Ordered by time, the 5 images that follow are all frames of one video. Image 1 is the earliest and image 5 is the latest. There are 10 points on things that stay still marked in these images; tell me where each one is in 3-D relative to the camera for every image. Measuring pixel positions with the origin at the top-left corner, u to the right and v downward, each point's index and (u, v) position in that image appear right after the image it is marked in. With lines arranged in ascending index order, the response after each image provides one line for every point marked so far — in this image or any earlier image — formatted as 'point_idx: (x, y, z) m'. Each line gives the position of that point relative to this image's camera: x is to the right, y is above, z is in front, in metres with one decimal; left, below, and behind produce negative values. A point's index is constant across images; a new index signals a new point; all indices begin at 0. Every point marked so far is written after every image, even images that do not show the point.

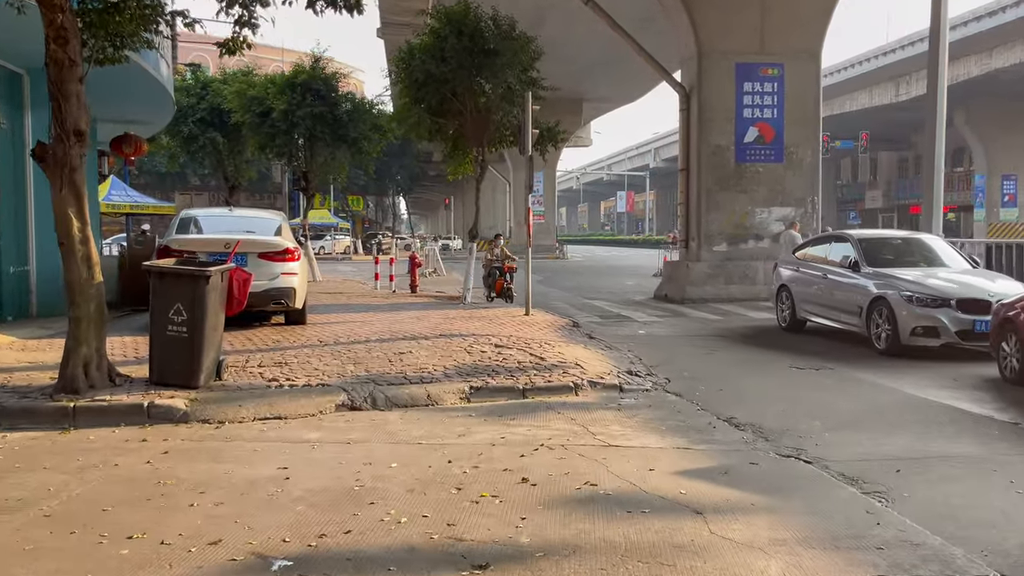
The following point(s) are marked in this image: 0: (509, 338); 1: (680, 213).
0: (0.0, -0.5, +10.2) m
1: (+3.3, +1.5, +18.3) m
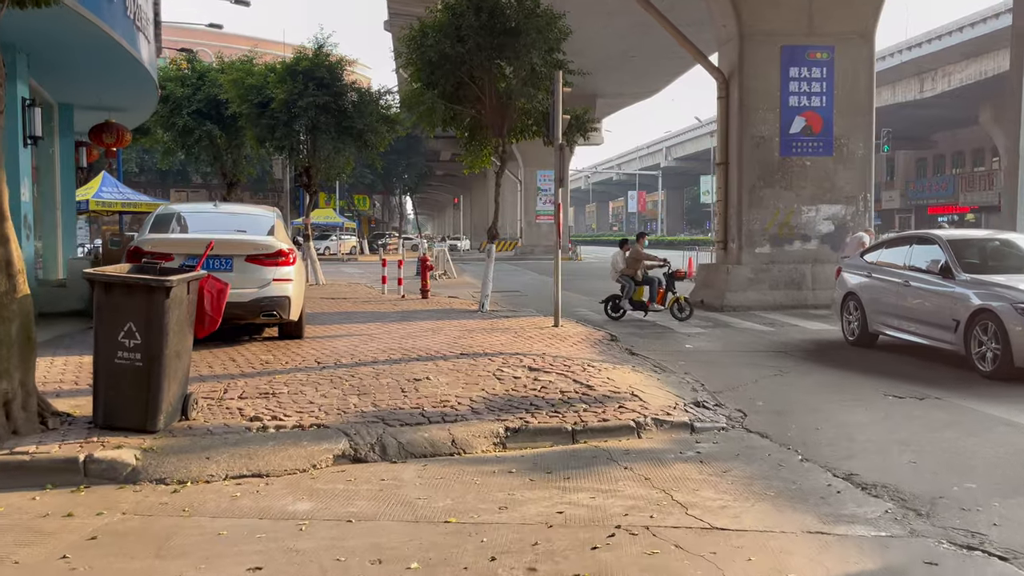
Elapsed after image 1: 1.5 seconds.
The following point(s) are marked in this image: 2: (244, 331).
0: (+0.3, -0.6, +8.5) m
1: (+3.7, +1.4, +16.6) m
2: (-2.8, -0.5, +9.8) m
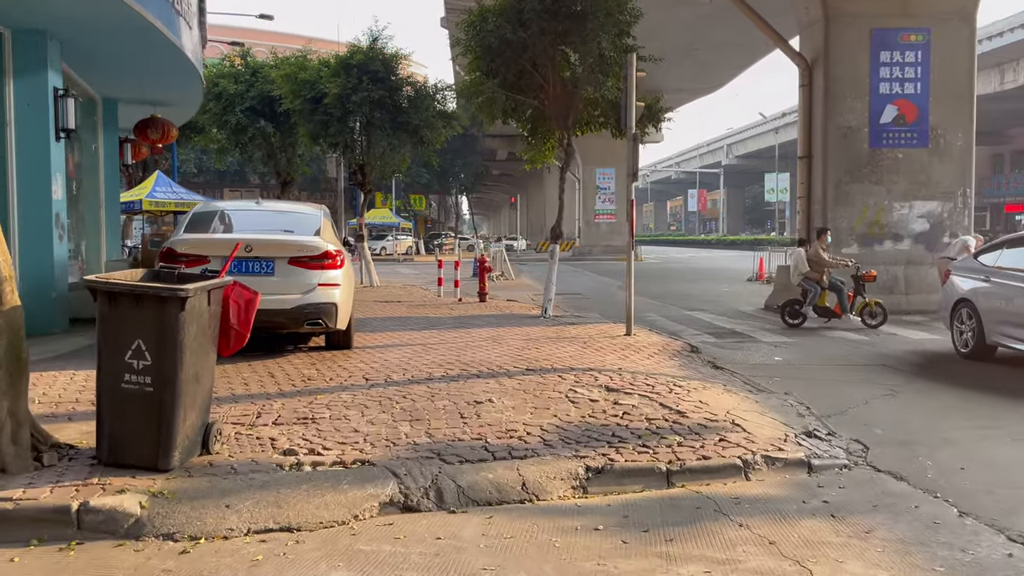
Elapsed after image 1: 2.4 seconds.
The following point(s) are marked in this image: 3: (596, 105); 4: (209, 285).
0: (+0.9, -0.7, +7.5) m
1: (+4.8, +1.3, +15.4) m
2: (-2.1, -0.5, +9.0) m
3: (+1.2, +2.6, +13.1) m
4: (-1.5, 0.0, +4.6) m
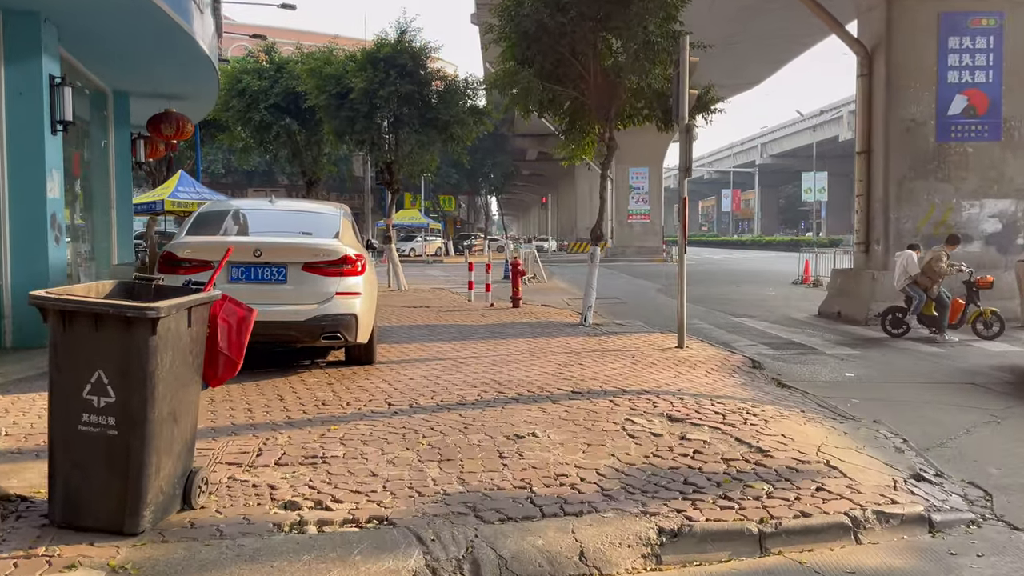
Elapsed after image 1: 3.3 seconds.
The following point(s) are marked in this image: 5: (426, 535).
0: (+1.2, -0.8, +6.5) m
1: (+5.3, +1.2, +14.3) m
2: (-1.8, -0.6, +8.1) m
3: (+1.7, +2.5, +12.1) m
4: (-1.3, -0.1, +3.7) m
5: (-0.4, -1.0, +3.7) m
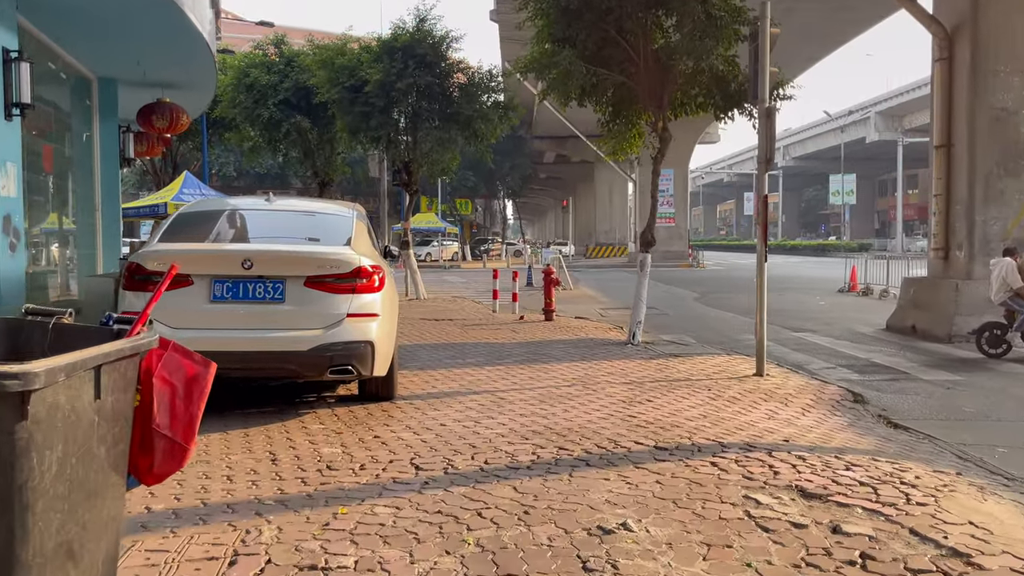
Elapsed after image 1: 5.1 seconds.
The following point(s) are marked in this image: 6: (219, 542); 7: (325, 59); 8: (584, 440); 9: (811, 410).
0: (+1.5, -0.9, +5.0) m
1: (+5.8, +1.1, +12.7) m
2: (-1.4, -0.7, +6.6) m
3: (+2.1, +2.4, +10.6) m
4: (-1.0, -0.2, +2.2) m
5: (-0.1, -1.1, +2.2) m
6: (-1.1, -1.0, +3.5) m
7: (-3.7, +4.5, +18.4) m
8: (+0.4, -0.8, +5.1) m
9: (+2.2, -0.9, +6.7) m
